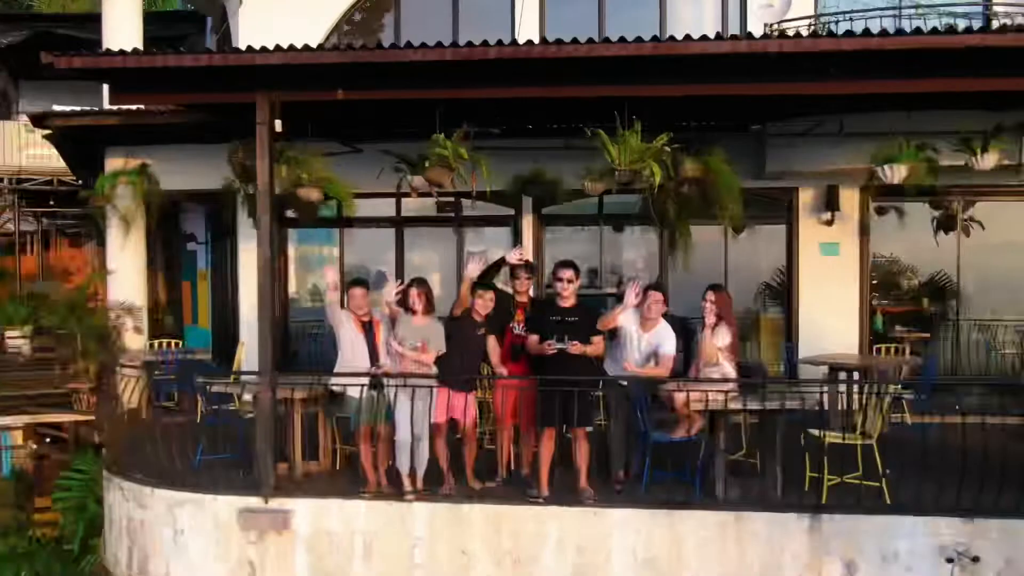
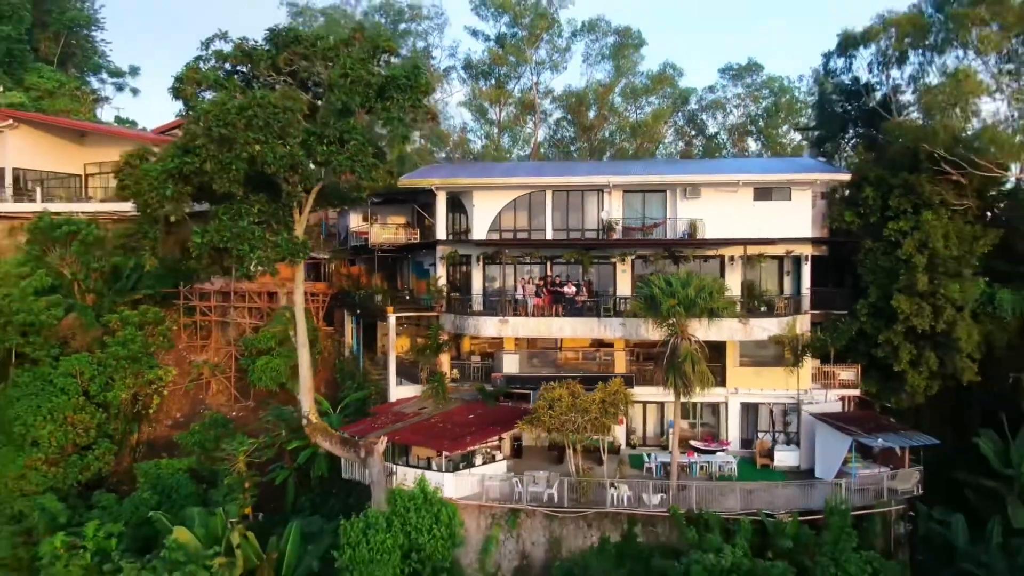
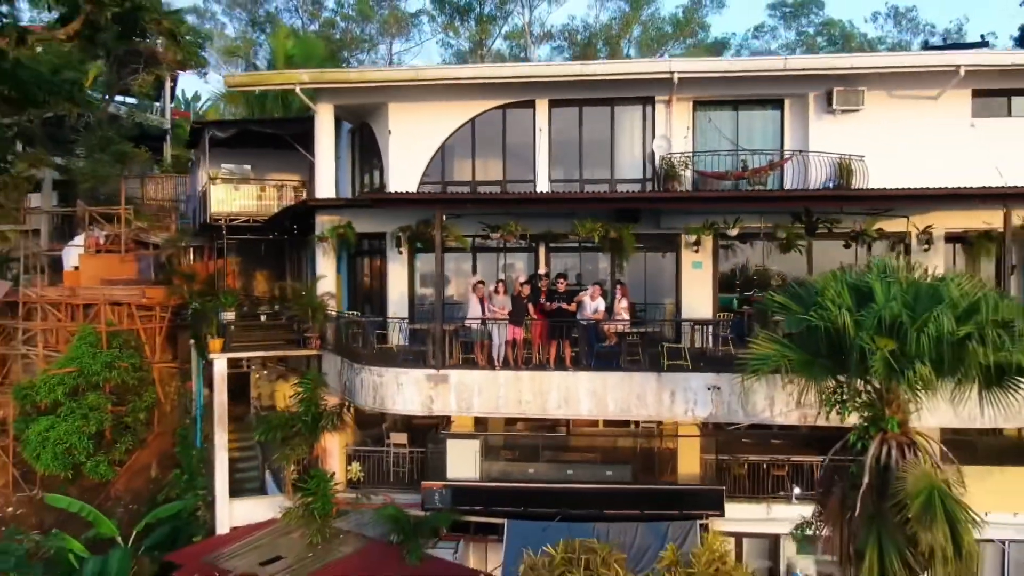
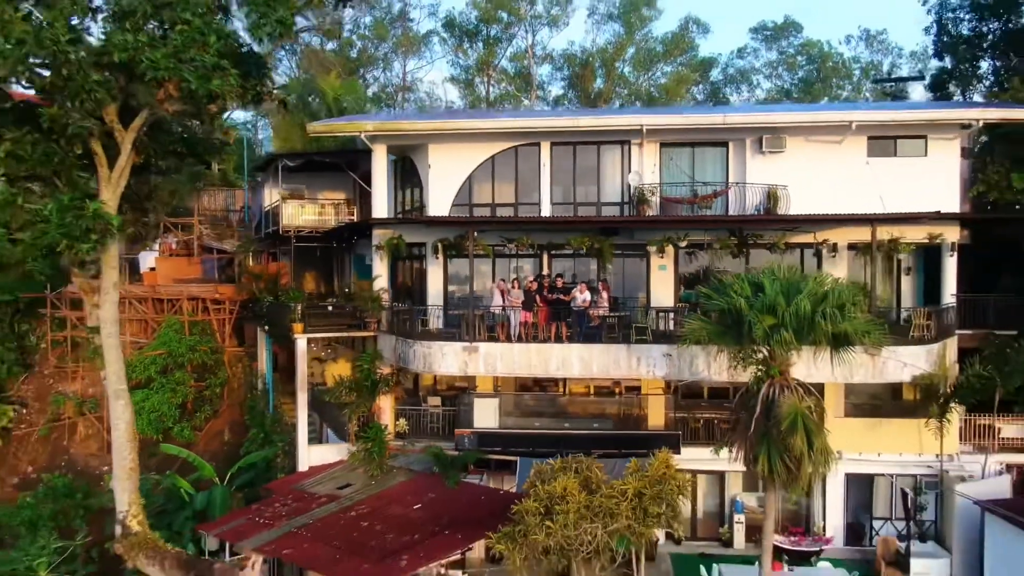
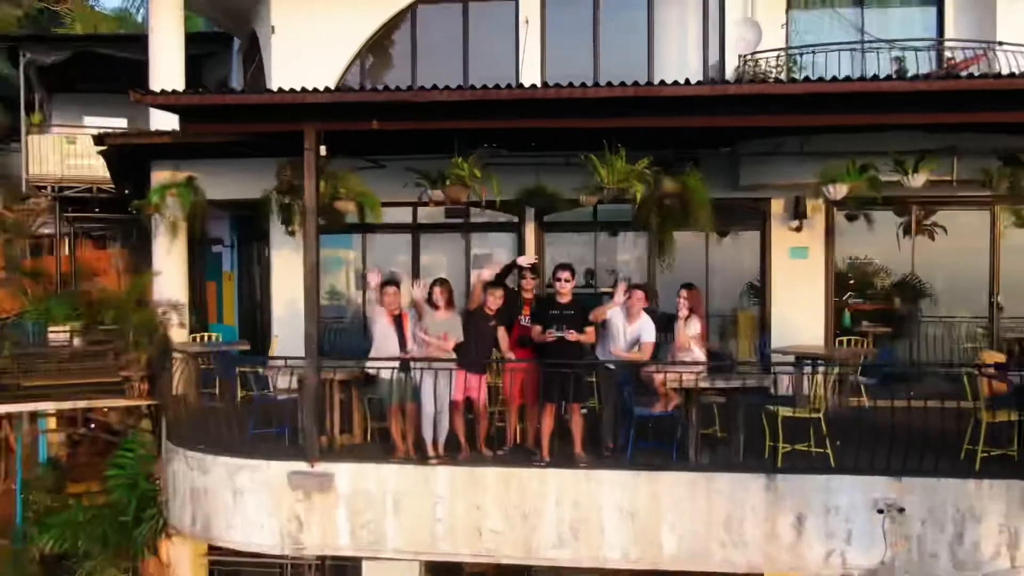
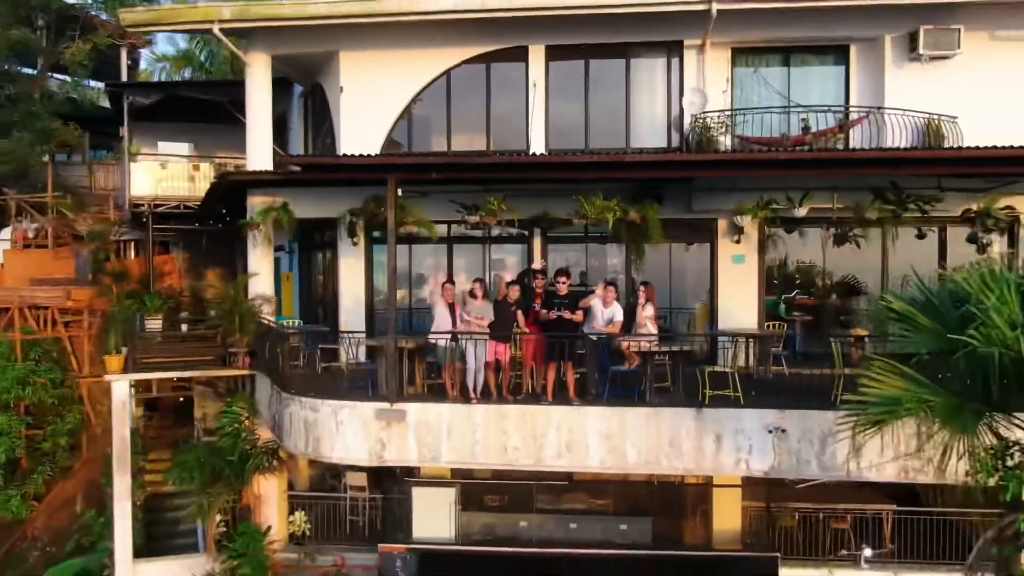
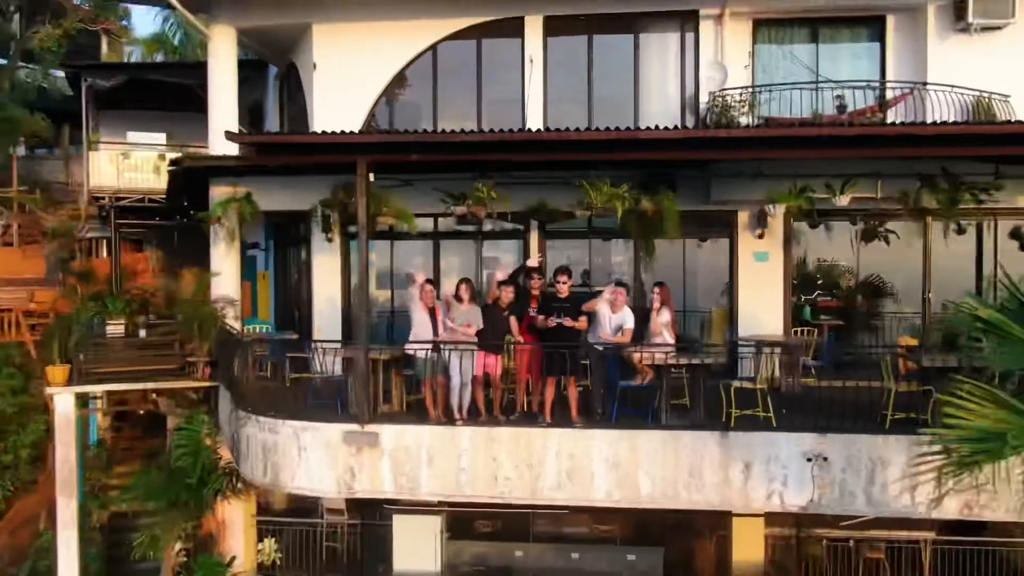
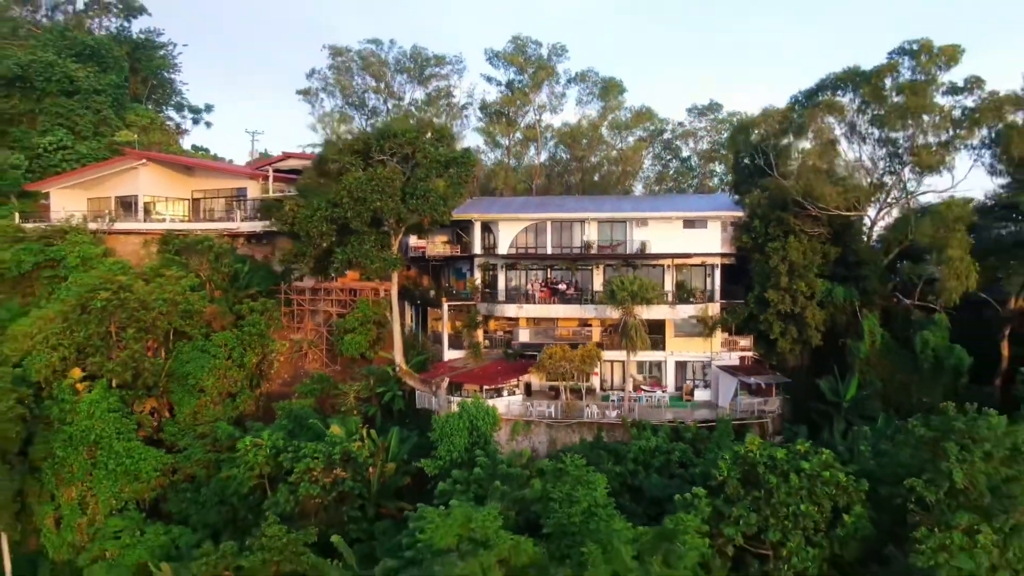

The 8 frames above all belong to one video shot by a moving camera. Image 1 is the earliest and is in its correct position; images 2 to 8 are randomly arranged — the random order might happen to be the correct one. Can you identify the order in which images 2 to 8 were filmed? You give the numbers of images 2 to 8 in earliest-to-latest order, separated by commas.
5, 7, 6, 3, 4, 2, 8
